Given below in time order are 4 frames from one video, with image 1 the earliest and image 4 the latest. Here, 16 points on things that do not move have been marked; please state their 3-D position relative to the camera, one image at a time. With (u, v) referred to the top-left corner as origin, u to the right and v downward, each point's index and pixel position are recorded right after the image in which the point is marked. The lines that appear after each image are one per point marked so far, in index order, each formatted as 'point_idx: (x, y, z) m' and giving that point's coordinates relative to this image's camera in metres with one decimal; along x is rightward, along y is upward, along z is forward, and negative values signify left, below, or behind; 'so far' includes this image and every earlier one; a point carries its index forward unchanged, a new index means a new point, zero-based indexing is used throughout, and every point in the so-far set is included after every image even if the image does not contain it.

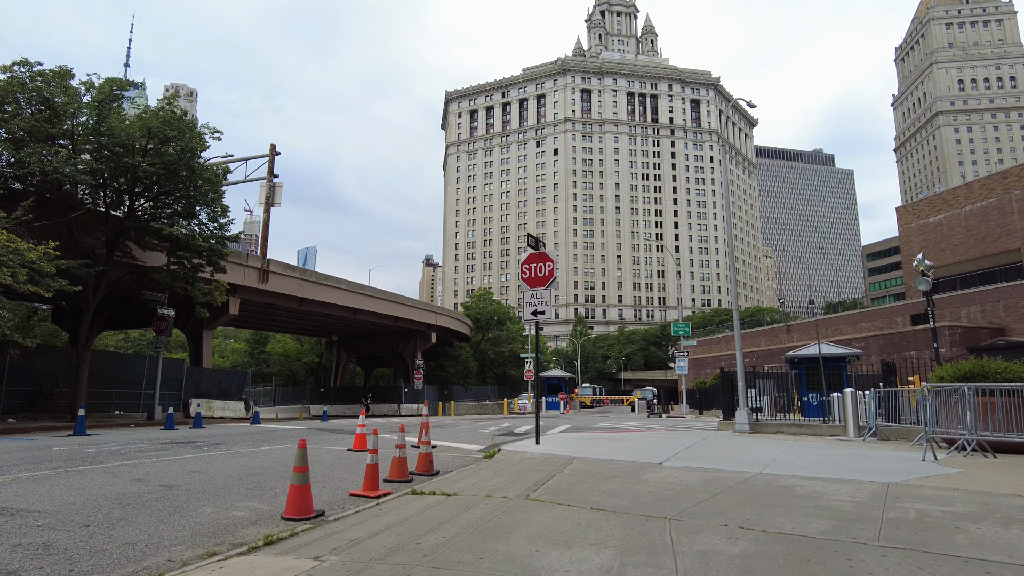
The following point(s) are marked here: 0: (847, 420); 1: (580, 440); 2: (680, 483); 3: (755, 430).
0: (+8.2, -3.3, +15.0) m
1: (+1.6, -3.5, +13.9) m
2: (+1.9, -2.1, +6.7) m
3: (+6.8, -4.0, +17.0) m
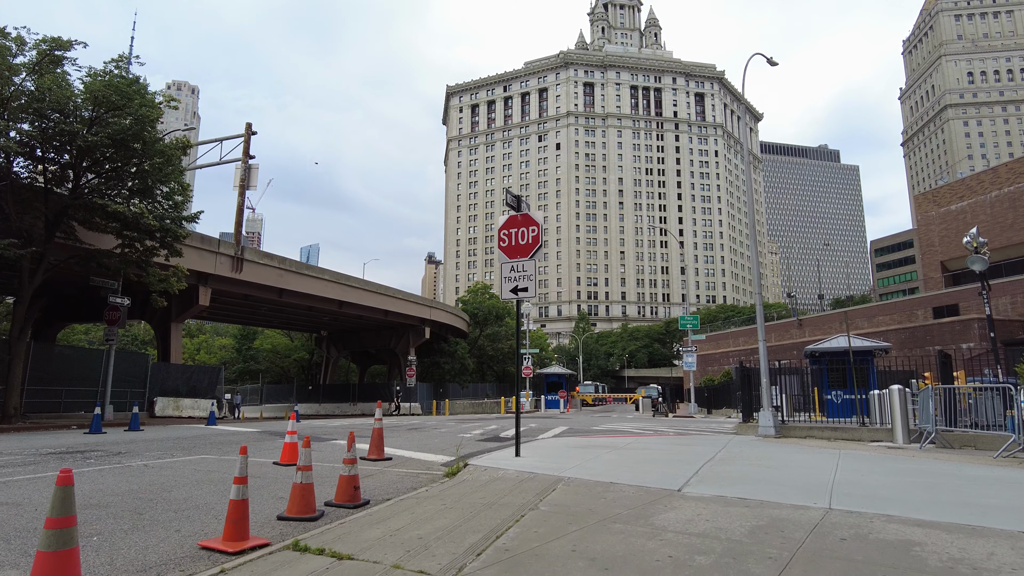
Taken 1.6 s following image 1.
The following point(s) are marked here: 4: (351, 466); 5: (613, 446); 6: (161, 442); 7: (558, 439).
0: (+7.8, -2.8, +12.5) m
1: (+1.2, -3.0, +11.5) m
2: (+1.4, -1.7, +4.2) m
3: (+6.4, -3.5, +14.5) m
4: (-1.6, -1.8, +6.2) m
5: (+2.0, -3.1, +12.0) m
6: (-6.8, -3.0, +11.9) m
7: (+1.0, -3.4, +13.6) m
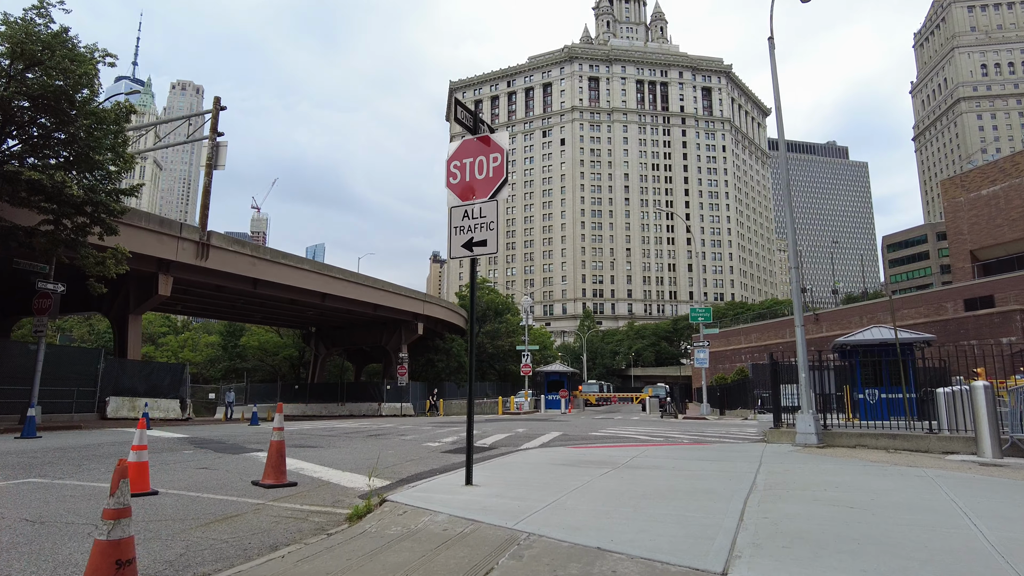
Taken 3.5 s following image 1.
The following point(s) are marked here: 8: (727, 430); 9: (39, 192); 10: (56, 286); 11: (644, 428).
0: (+7.4, -2.2, +9.5) m
1: (+0.7, -2.5, +8.6) m
2: (+0.9, -1.2, +1.4) m
3: (+5.9, -3.0, +11.6) m
4: (-2.2, -1.2, +3.3) m
5: (+1.5, -2.6, +9.1) m
6: (-7.3, -2.5, +9.1) m
7: (+0.5, -2.9, +10.7) m
8: (+6.1, -4.0, +17.4) m
9: (-13.5, +2.7, +17.5) m
10: (-14.4, +0.1, +19.3) m
11: (+4.3, -4.5, +19.8) m
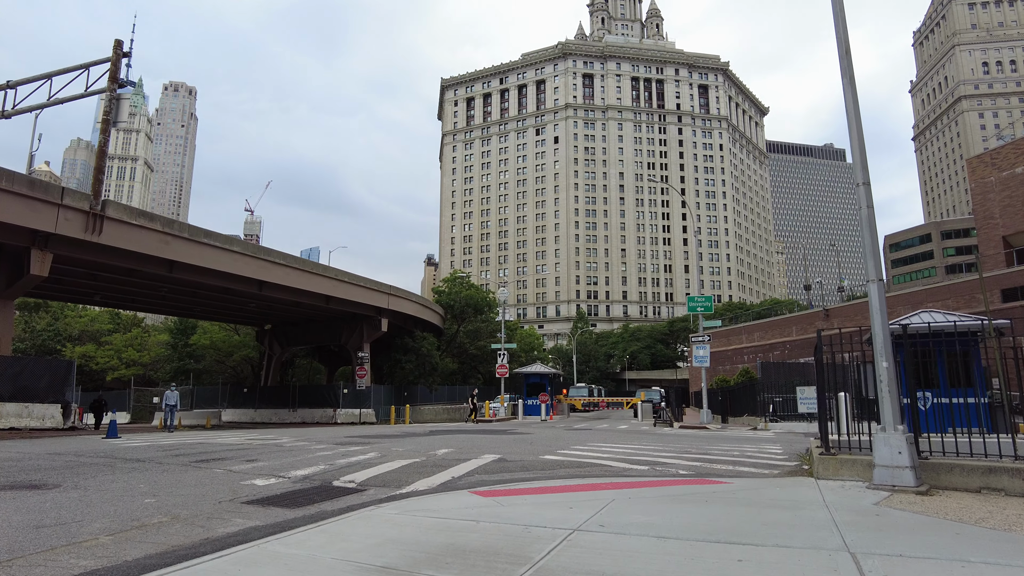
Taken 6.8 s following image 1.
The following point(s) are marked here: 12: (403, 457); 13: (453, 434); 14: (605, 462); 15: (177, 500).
0: (+5.9, -1.4, +4.6) m
1: (-0.7, -1.6, +3.6) m
2: (-0.5, -0.3, -3.6) m
3: (+4.5, -2.1, +6.7) m
4: (-3.6, -0.4, -1.6) m
5: (+0.1, -1.7, +4.1) m
6: (-8.7, -1.6, +4.1) m
7: (-0.9, -2.0, +5.7) m
8: (+4.7, -3.2, +12.4) m
9: (-15.0, +3.5, +12.5) m
10: (-15.9, +0.8, +14.2) m
11: (+2.8, -3.7, +14.8) m
12: (-1.8, -2.8, +10.1) m
13: (-1.5, -3.6, +15.1) m
14: (+1.5, -2.9, +10.1) m
15: (-3.5, -2.2, +6.6) m
